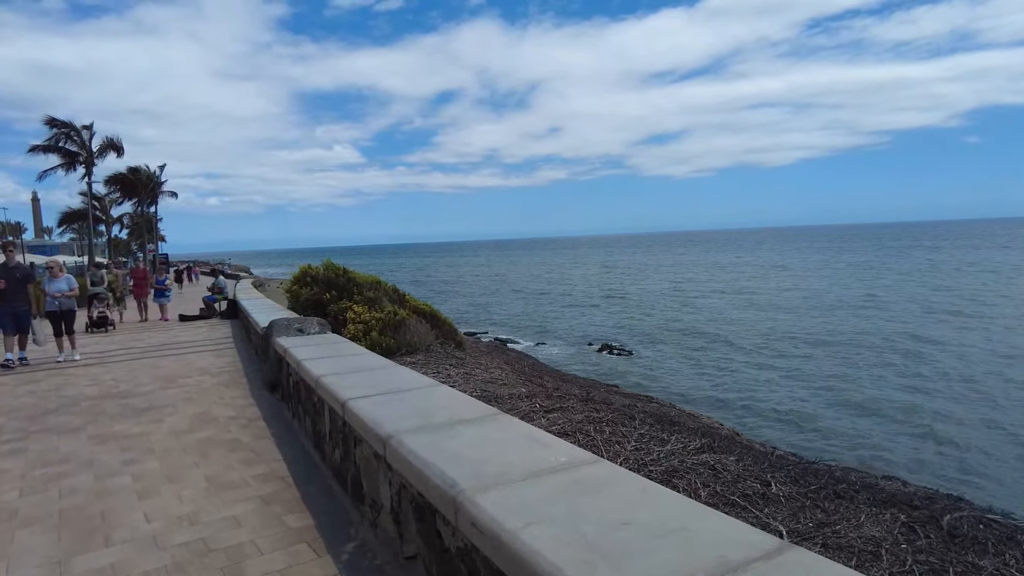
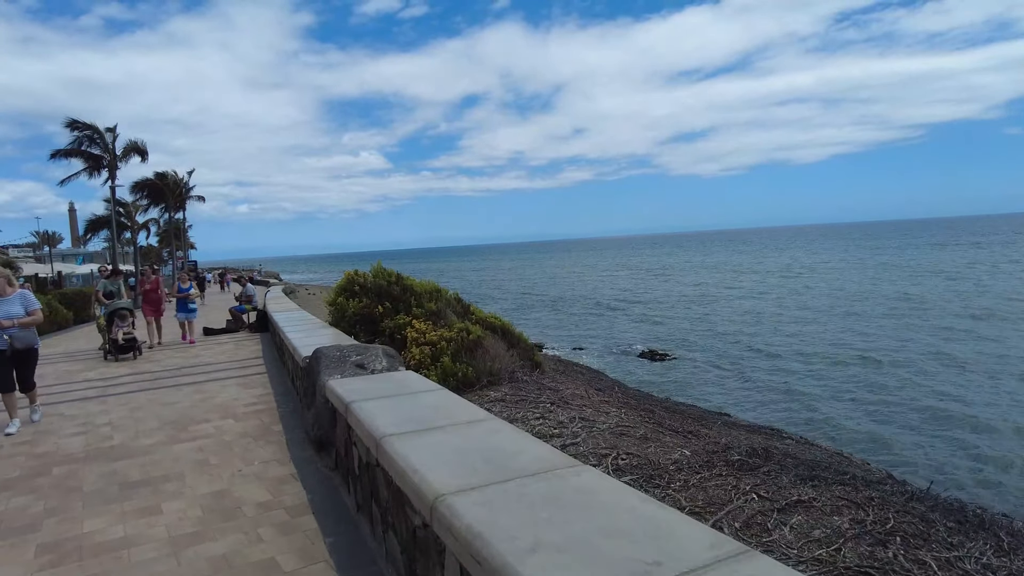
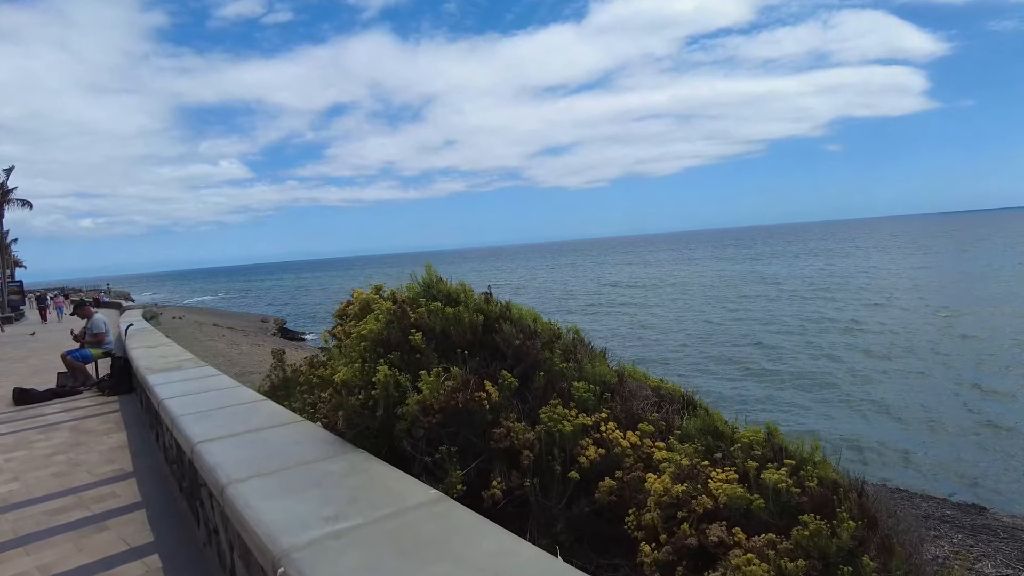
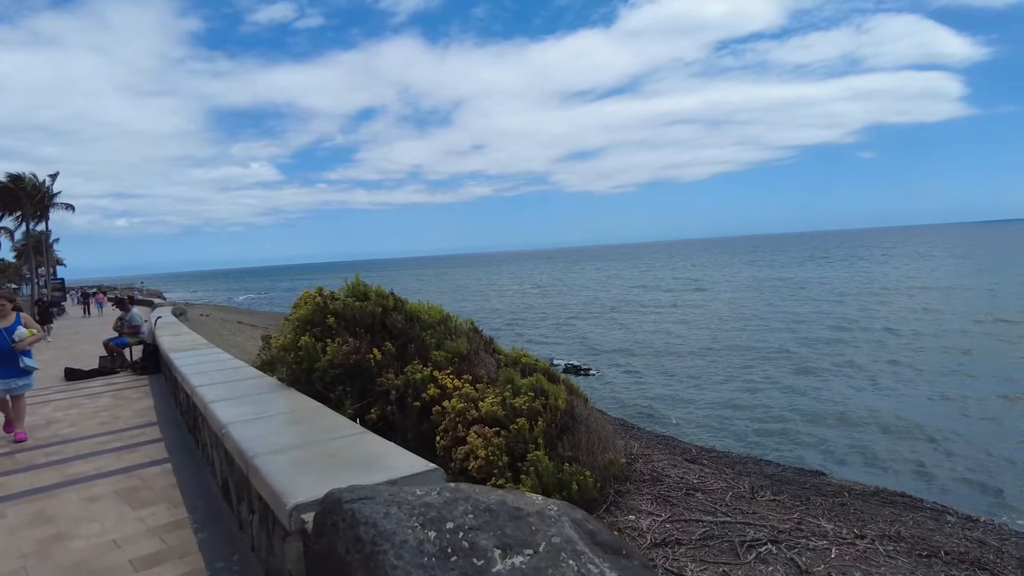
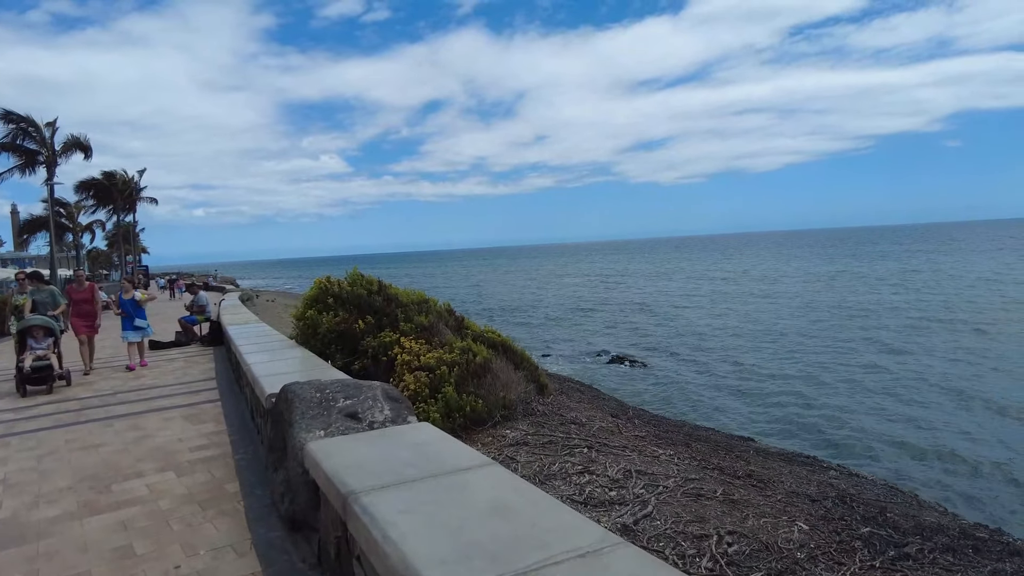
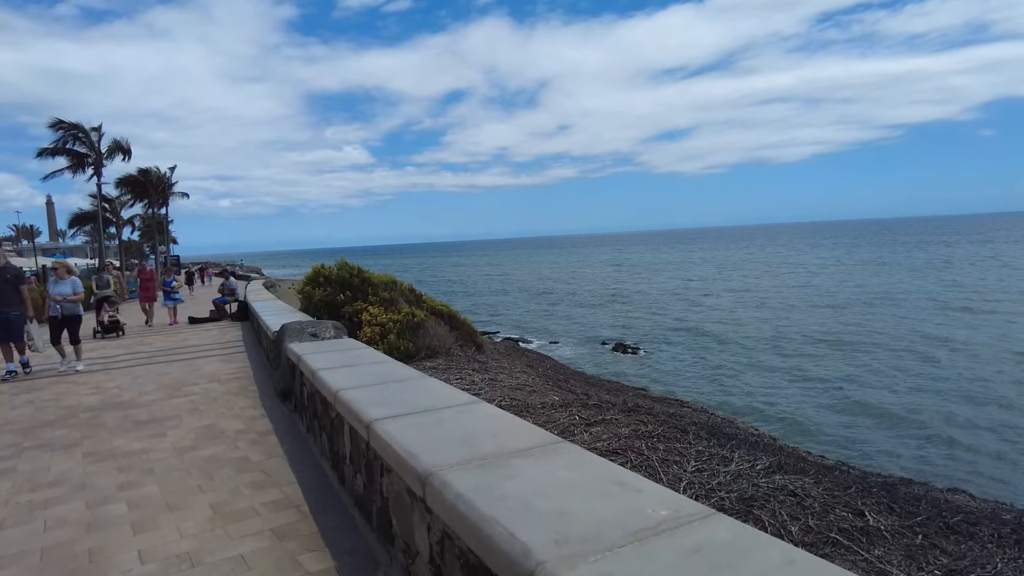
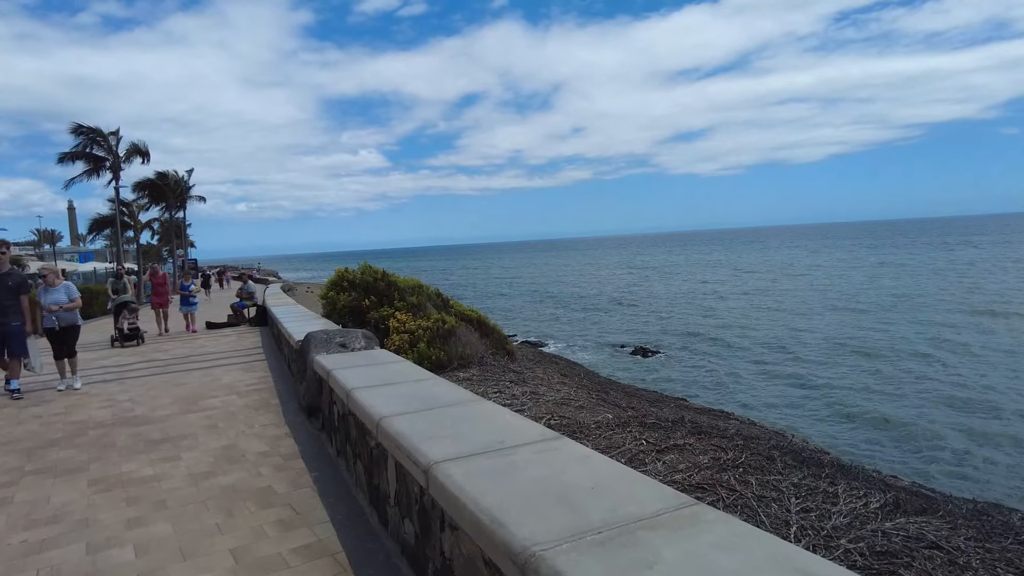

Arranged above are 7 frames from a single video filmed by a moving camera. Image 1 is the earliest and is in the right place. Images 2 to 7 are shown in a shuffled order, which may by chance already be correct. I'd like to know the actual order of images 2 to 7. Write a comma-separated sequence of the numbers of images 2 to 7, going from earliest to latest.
6, 7, 2, 5, 4, 3
